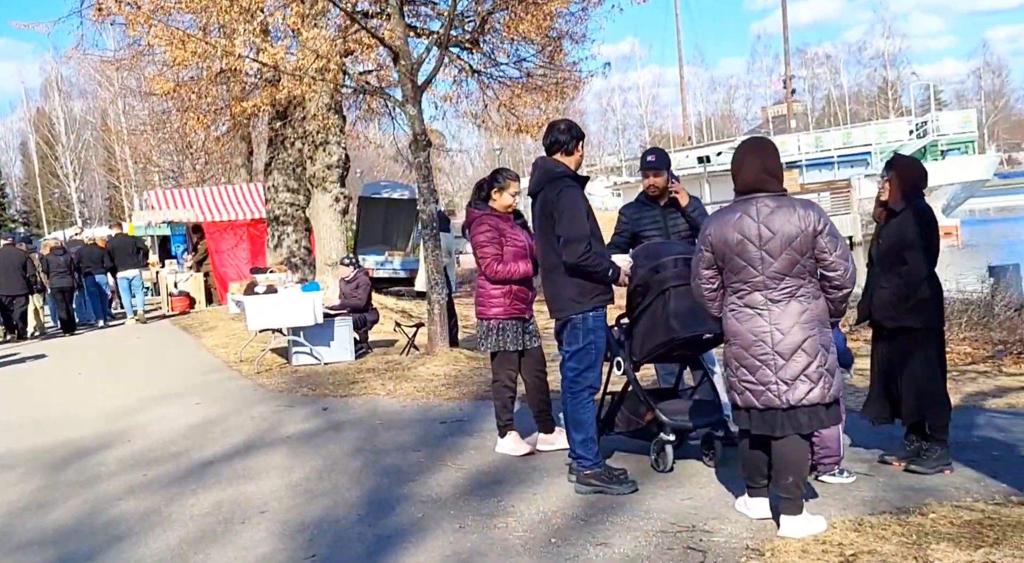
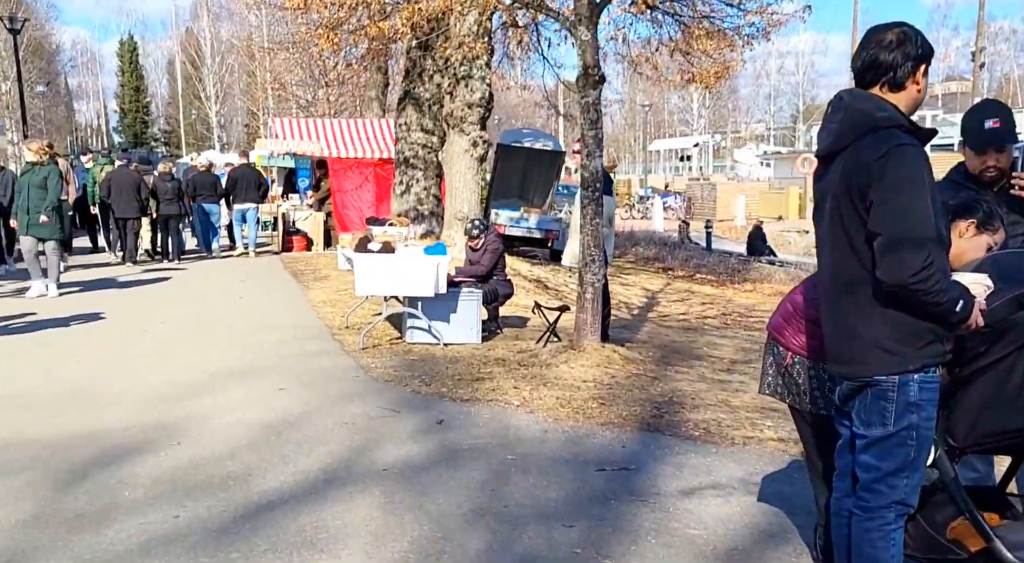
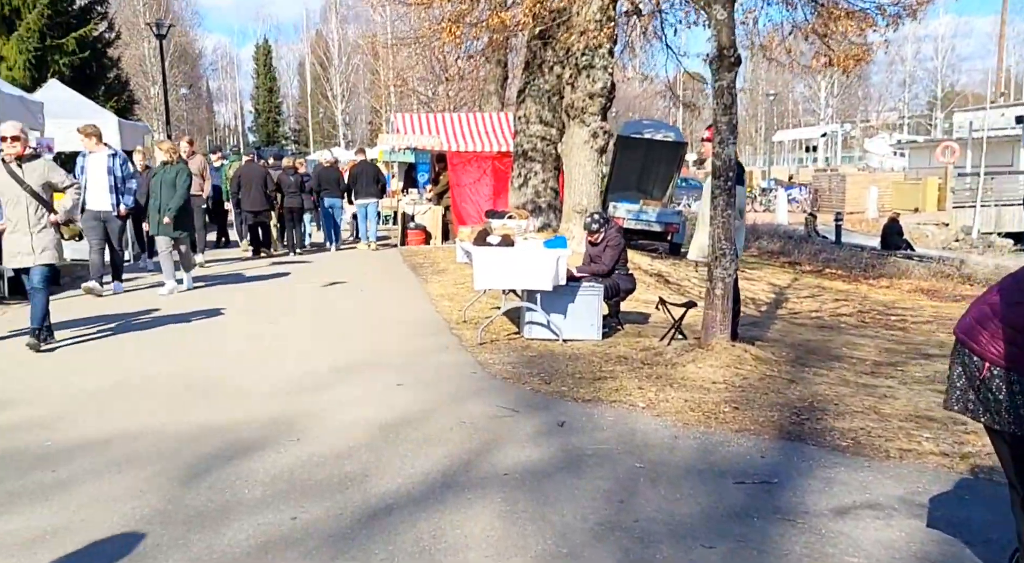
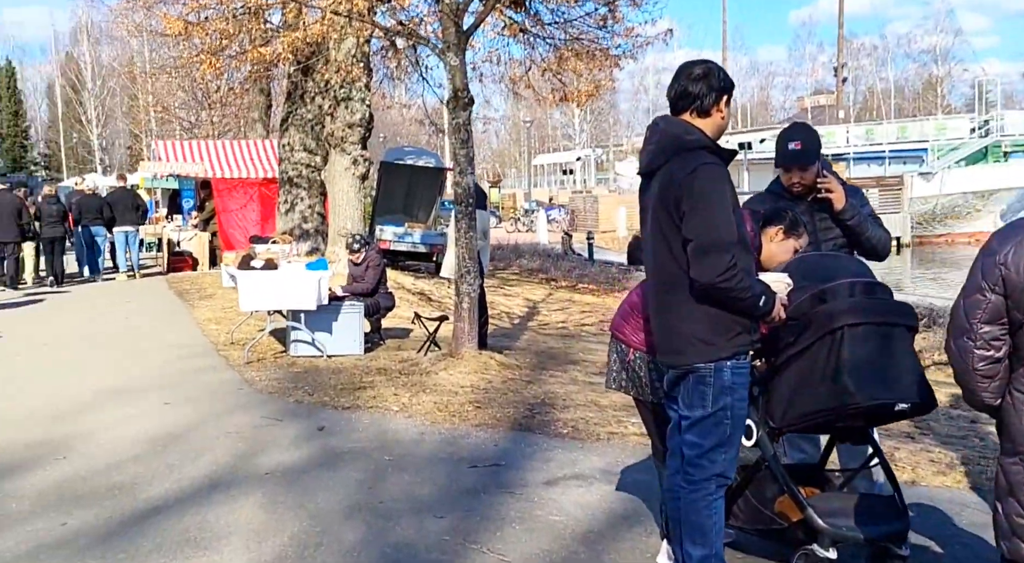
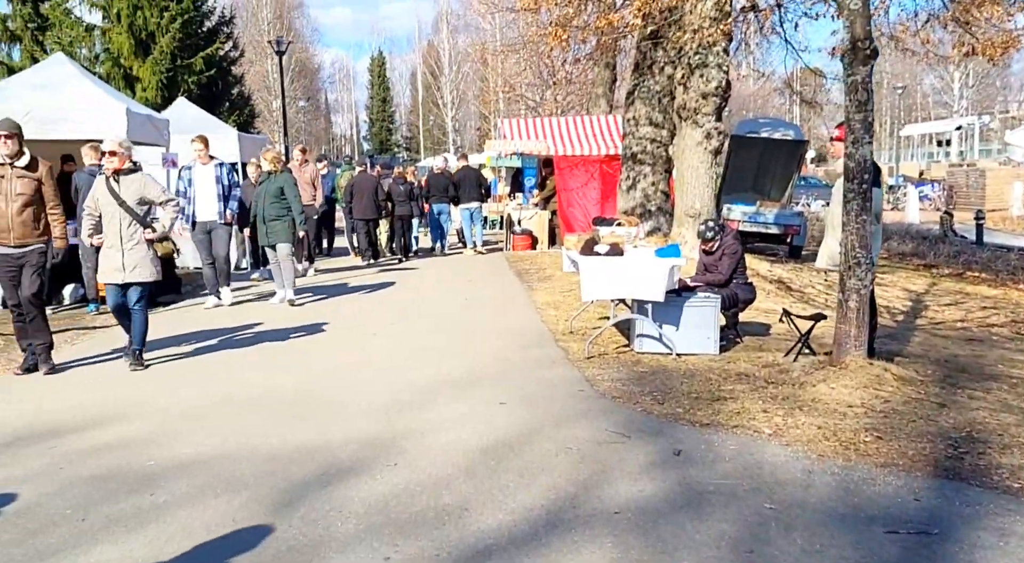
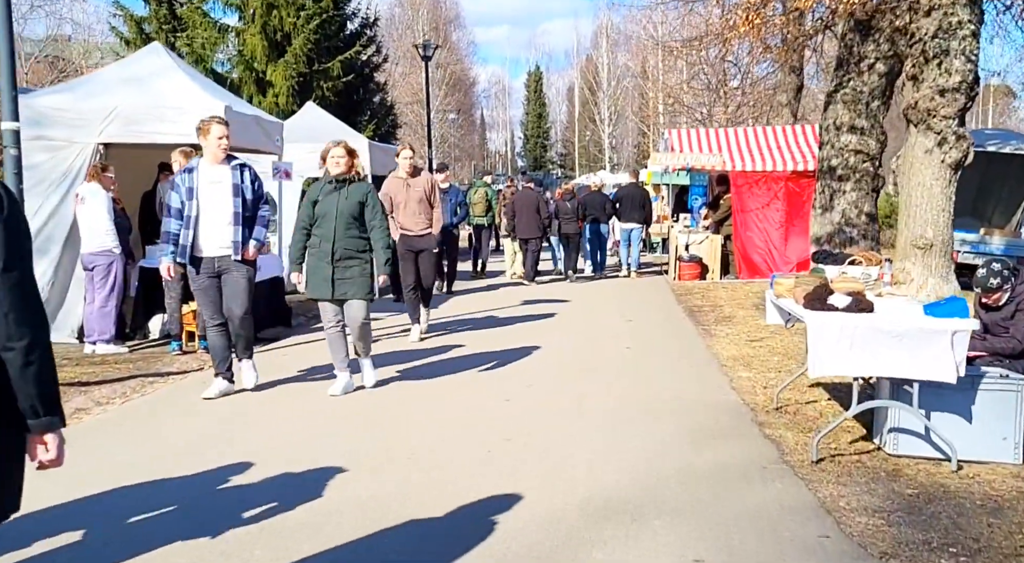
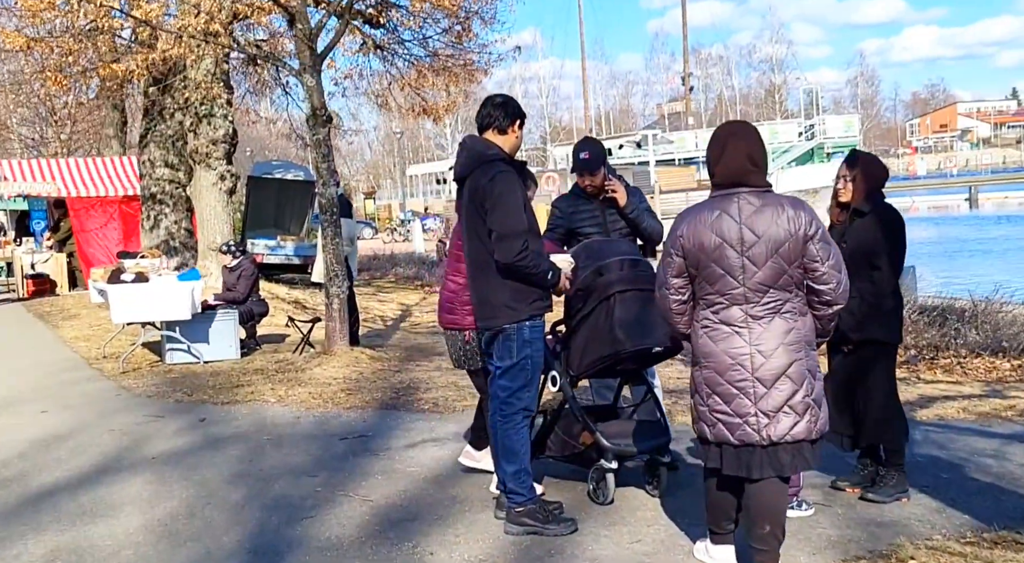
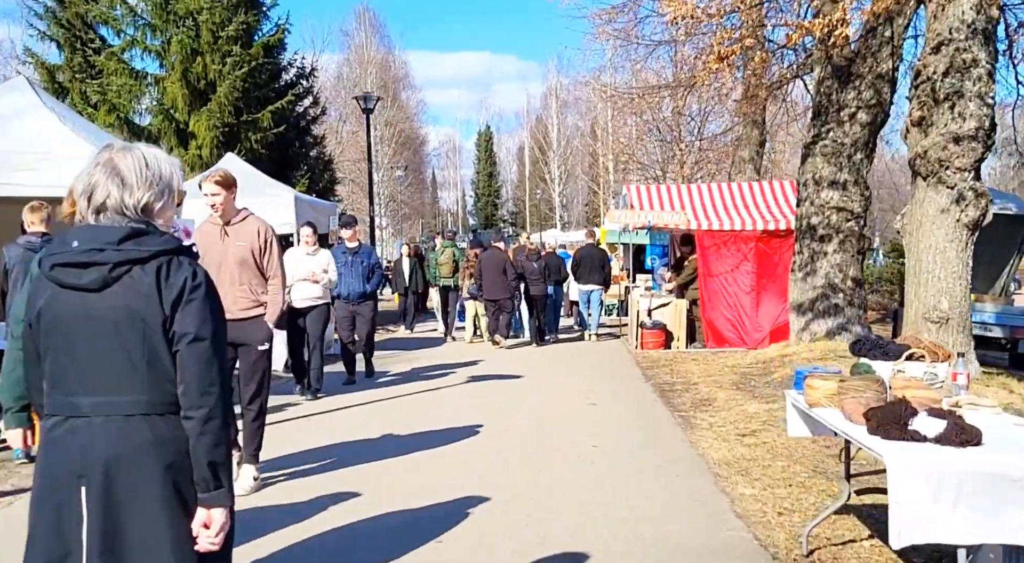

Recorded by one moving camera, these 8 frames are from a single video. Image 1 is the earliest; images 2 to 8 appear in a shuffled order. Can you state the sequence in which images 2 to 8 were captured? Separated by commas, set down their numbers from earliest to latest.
7, 4, 2, 3, 5, 6, 8
